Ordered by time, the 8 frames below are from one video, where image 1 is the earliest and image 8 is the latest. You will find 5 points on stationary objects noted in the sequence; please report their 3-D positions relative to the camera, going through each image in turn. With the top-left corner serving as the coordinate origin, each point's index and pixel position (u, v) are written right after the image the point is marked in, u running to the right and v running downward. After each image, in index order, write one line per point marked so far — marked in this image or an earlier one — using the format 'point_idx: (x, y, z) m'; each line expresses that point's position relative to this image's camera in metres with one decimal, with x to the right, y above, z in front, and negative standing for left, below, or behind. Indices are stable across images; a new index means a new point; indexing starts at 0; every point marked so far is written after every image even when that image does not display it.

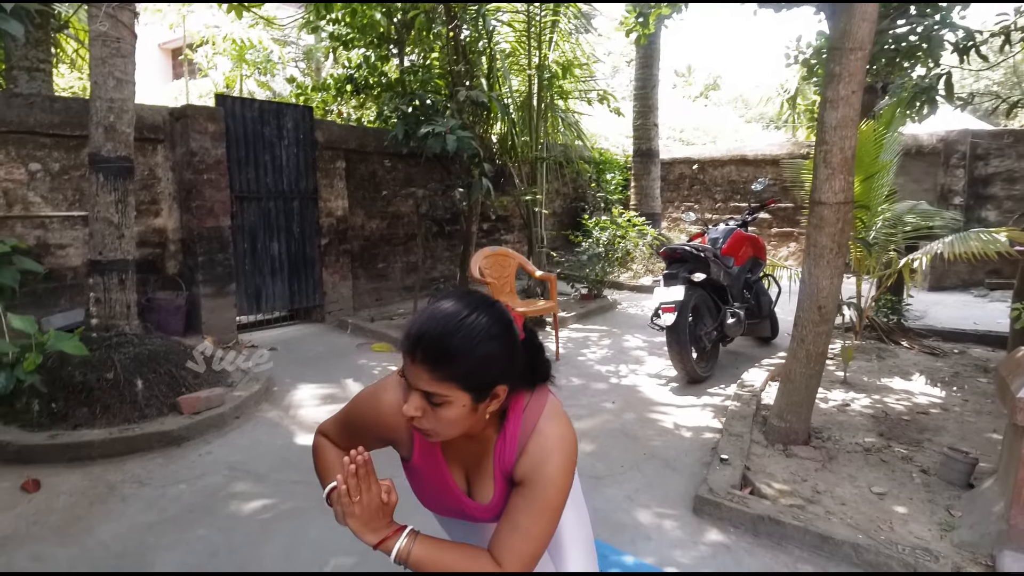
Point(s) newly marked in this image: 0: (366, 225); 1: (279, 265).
0: (-1.6, +0.7, +6.8) m
1: (-2.3, +0.2, +6.0) m
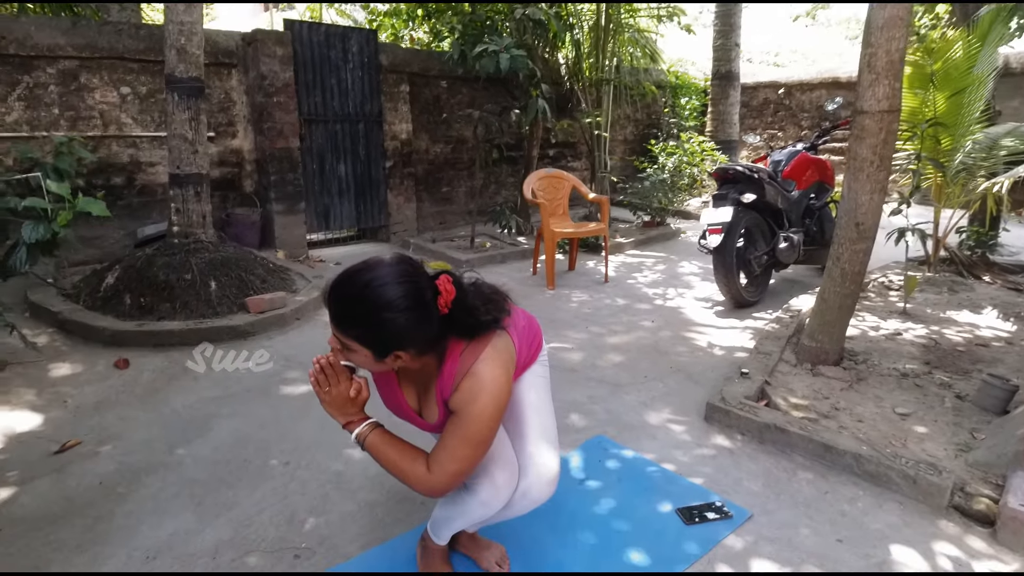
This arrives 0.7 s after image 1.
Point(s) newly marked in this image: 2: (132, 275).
0: (-0.9, +1.6, +7.0) m
1: (-1.7, +1.1, +6.3) m
2: (-2.6, +0.1, +4.1) m
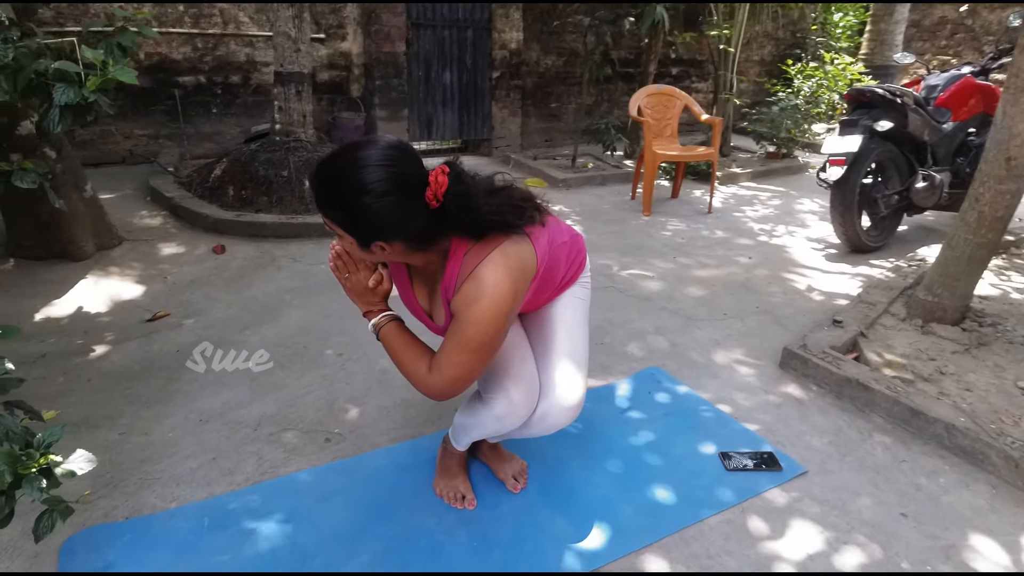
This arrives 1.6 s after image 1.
0: (+0.3, +2.5, +6.7) m
1: (-0.6, +1.9, +6.2) m
2: (-2.0, +0.8, +4.4) m
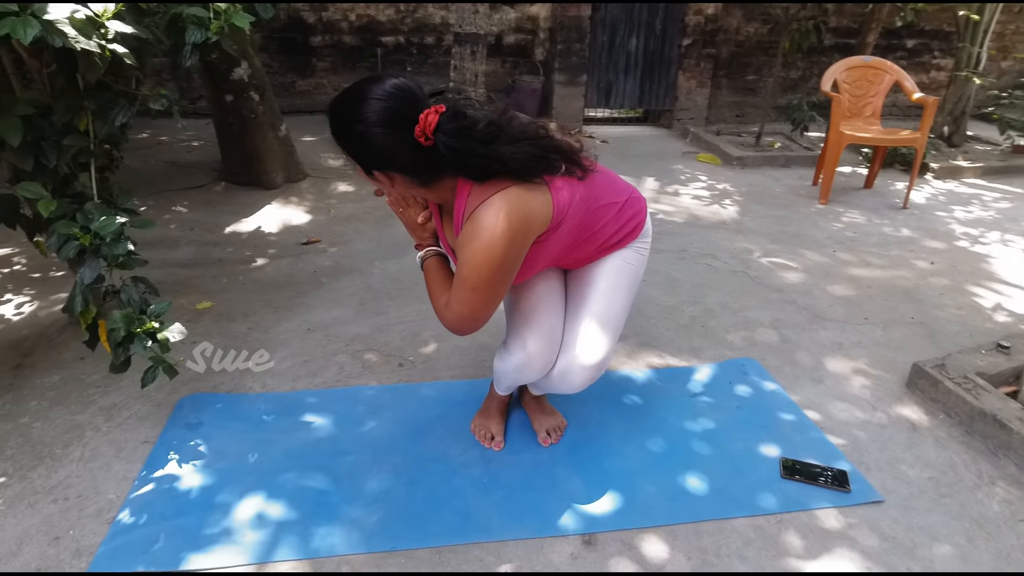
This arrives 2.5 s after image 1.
0: (+2.3, +2.6, +6.2) m
1: (+1.2, +2.2, +6.1) m
2: (-0.8, +1.3, +4.8) m
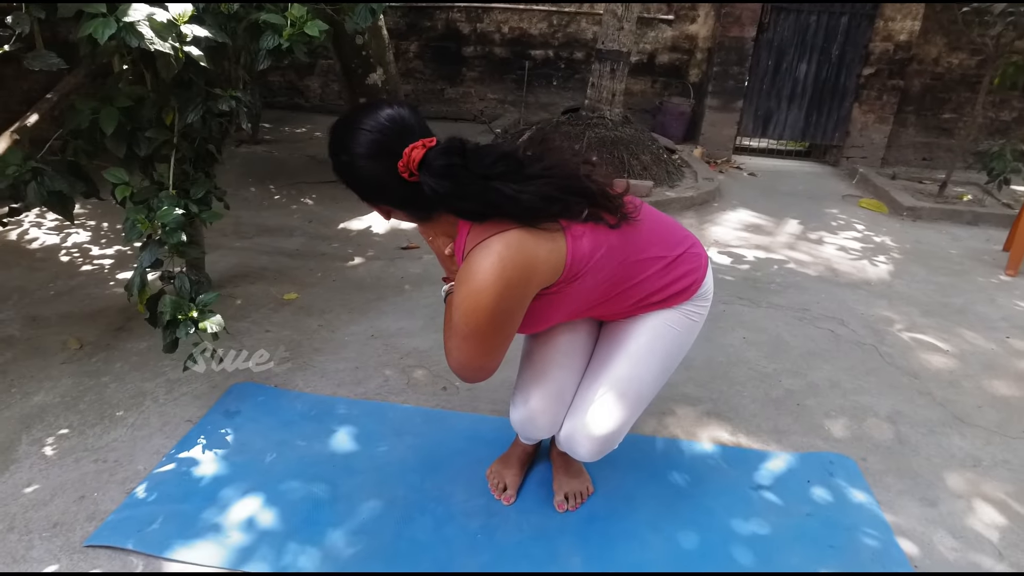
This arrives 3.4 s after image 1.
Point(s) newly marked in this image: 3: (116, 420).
0: (+3.7, +2.0, +5.3) m
1: (+2.6, +1.8, +5.5) m
2: (+0.2, +1.2, +4.8) m
3: (-1.3, -0.4, +2.1) m
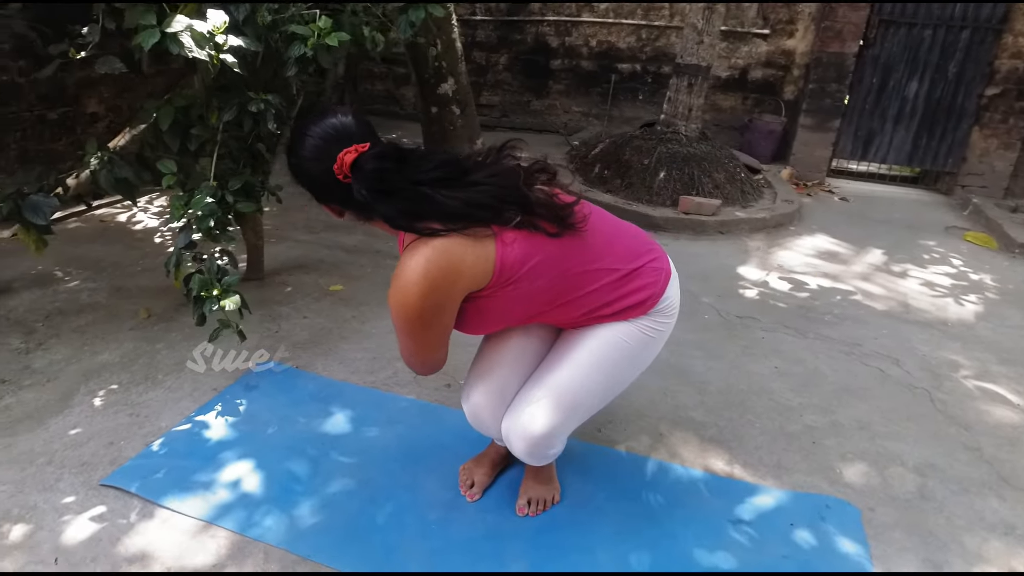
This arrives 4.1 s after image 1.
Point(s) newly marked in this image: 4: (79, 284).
0: (+4.4, +1.6, +4.7) m
1: (+3.2, +1.4, +5.0) m
2: (+0.8, +1.1, +4.7) m
3: (-1.4, -0.4, +2.4) m
4: (-2.1, 0.0, +3.0) m
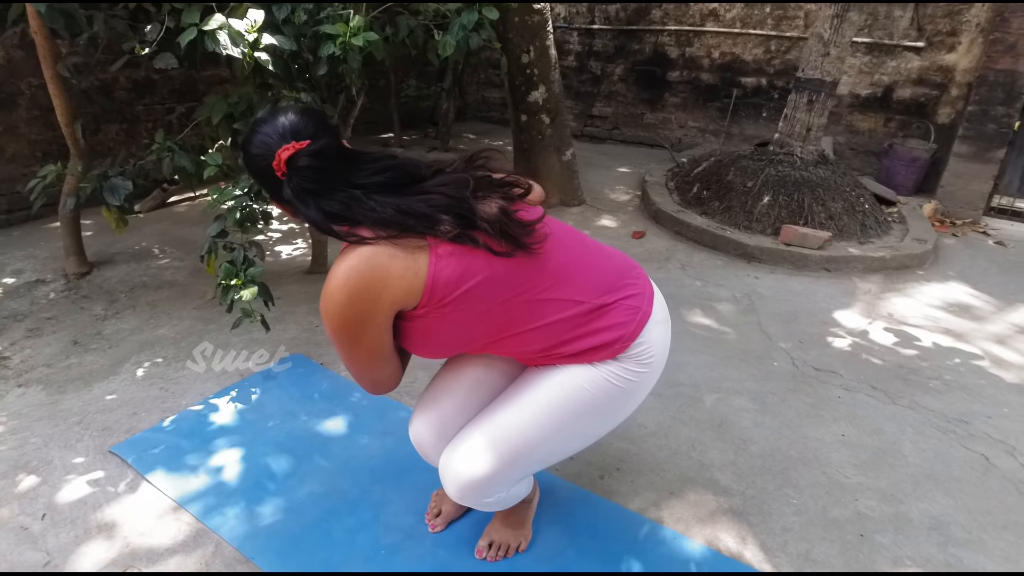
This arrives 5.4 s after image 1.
0: (+5.0, +1.0, +3.5) m
1: (+3.9, +1.0, +4.1) m
2: (+1.4, +0.8, +4.4) m
3: (-1.3, -0.3, +2.5) m
4: (-1.8, +0.1, +3.3) m
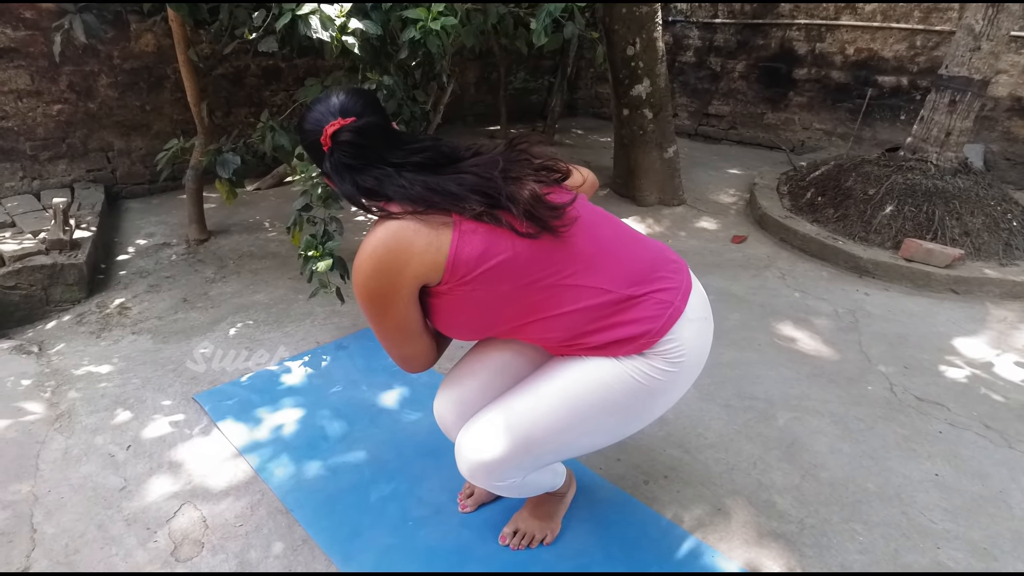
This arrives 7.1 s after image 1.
0: (+5.4, +0.6, +2.5) m
1: (+4.5, +0.7, +3.3) m
2: (+2.1, +0.7, +4.0) m
3: (-1.0, -0.2, +2.7) m
4: (-1.4, +0.3, +3.5) m
